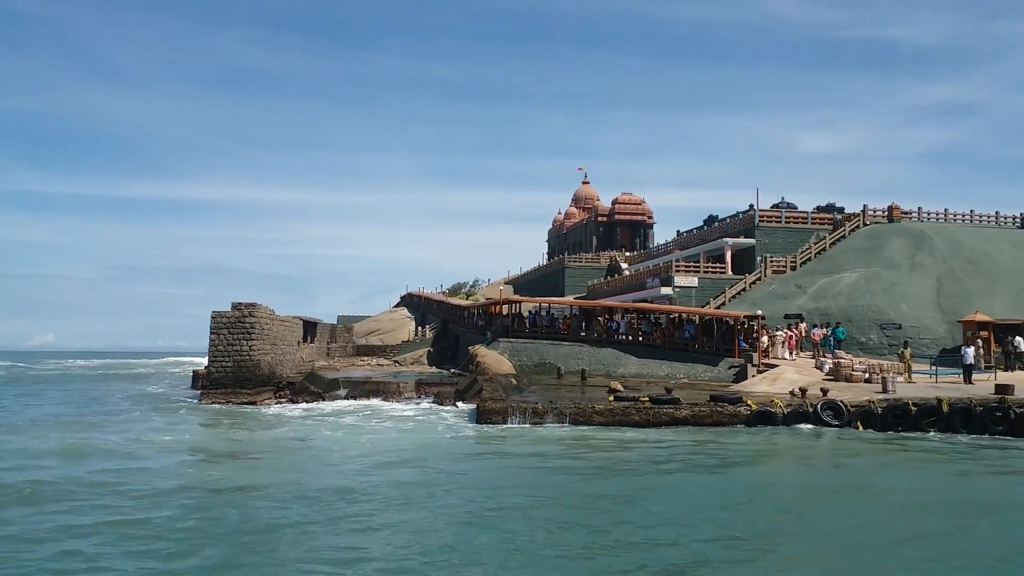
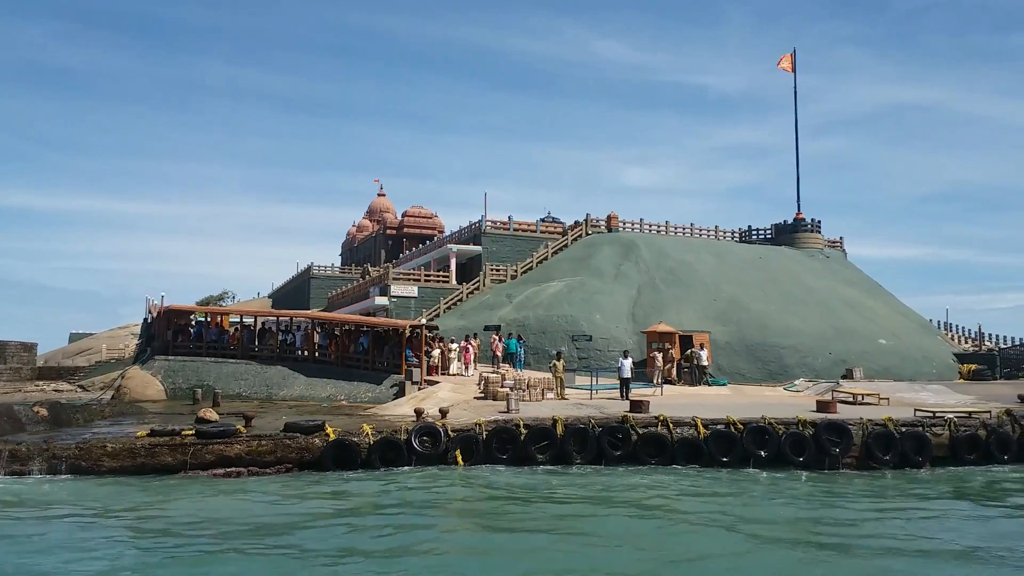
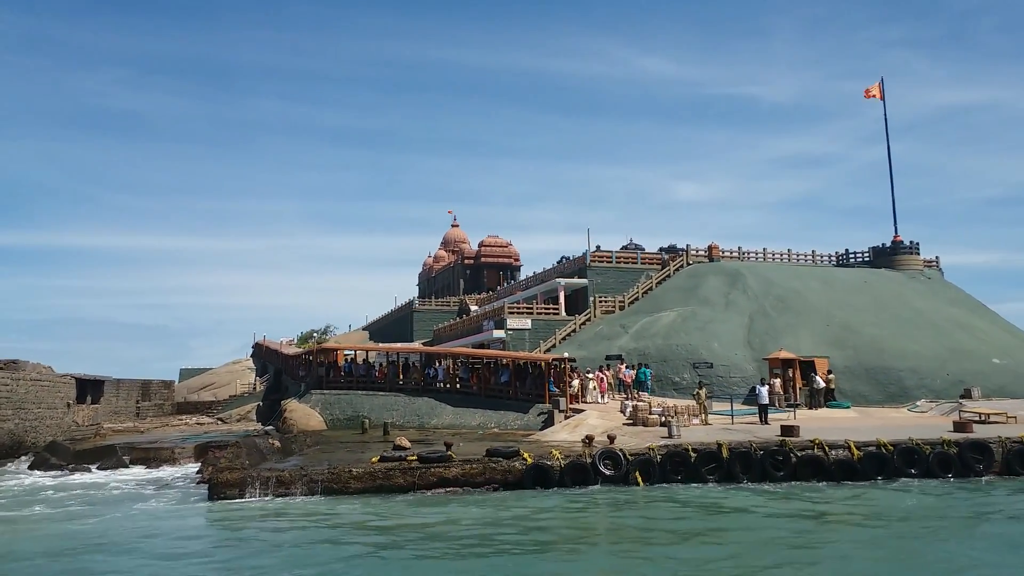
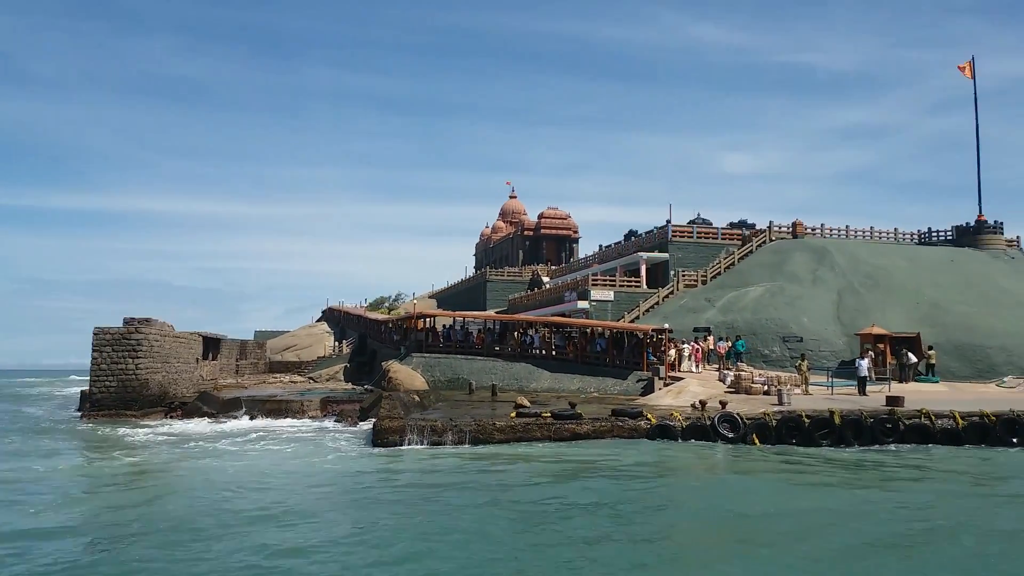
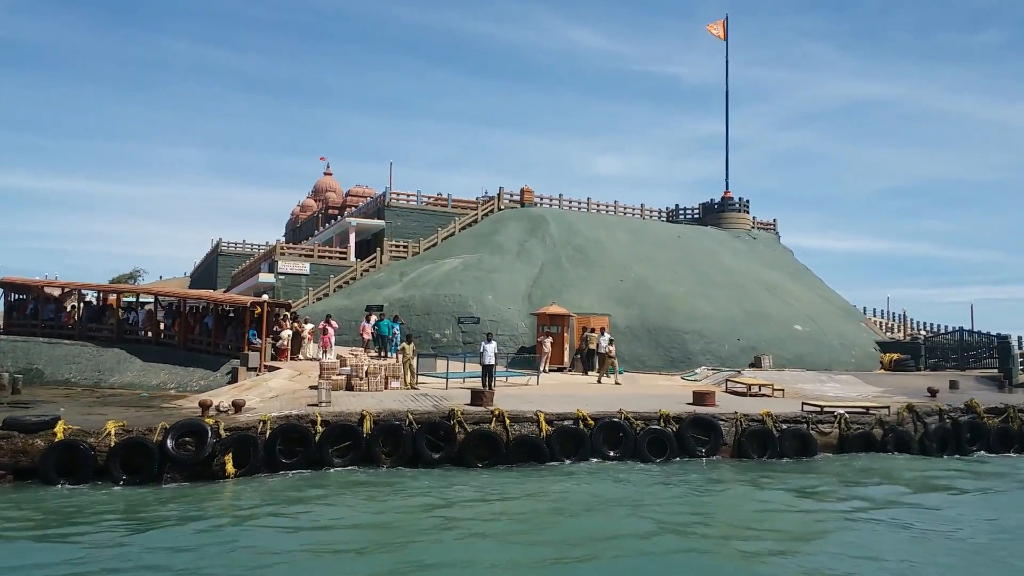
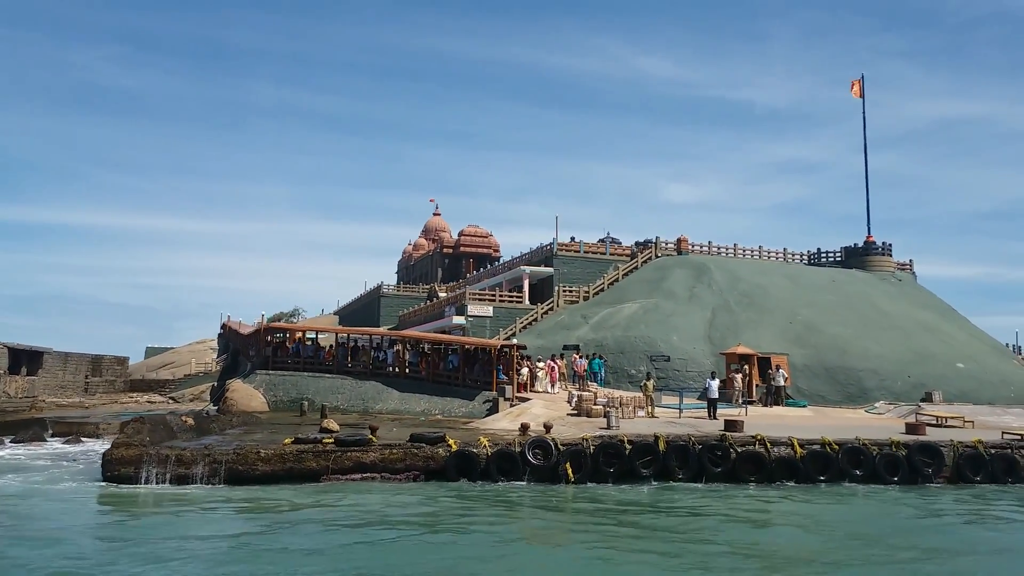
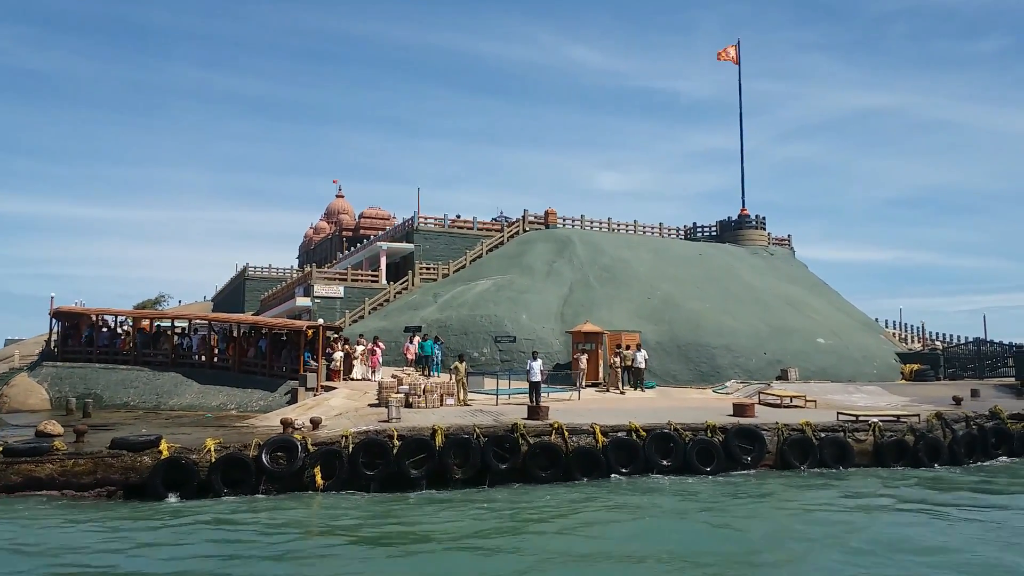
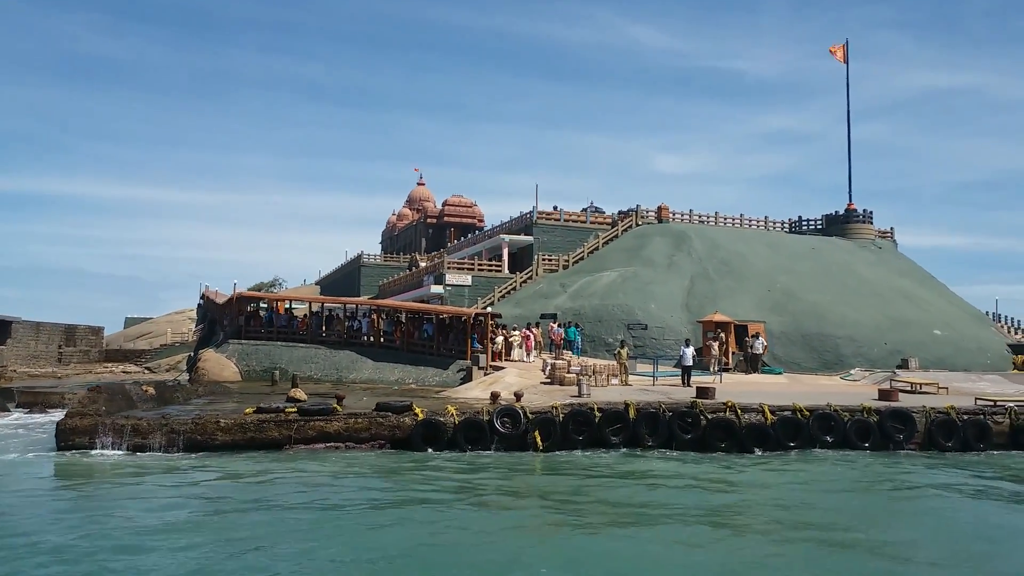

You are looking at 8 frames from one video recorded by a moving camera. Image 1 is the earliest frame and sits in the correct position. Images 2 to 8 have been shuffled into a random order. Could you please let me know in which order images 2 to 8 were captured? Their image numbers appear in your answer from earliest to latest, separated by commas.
4, 3, 6, 8, 2, 7, 5
